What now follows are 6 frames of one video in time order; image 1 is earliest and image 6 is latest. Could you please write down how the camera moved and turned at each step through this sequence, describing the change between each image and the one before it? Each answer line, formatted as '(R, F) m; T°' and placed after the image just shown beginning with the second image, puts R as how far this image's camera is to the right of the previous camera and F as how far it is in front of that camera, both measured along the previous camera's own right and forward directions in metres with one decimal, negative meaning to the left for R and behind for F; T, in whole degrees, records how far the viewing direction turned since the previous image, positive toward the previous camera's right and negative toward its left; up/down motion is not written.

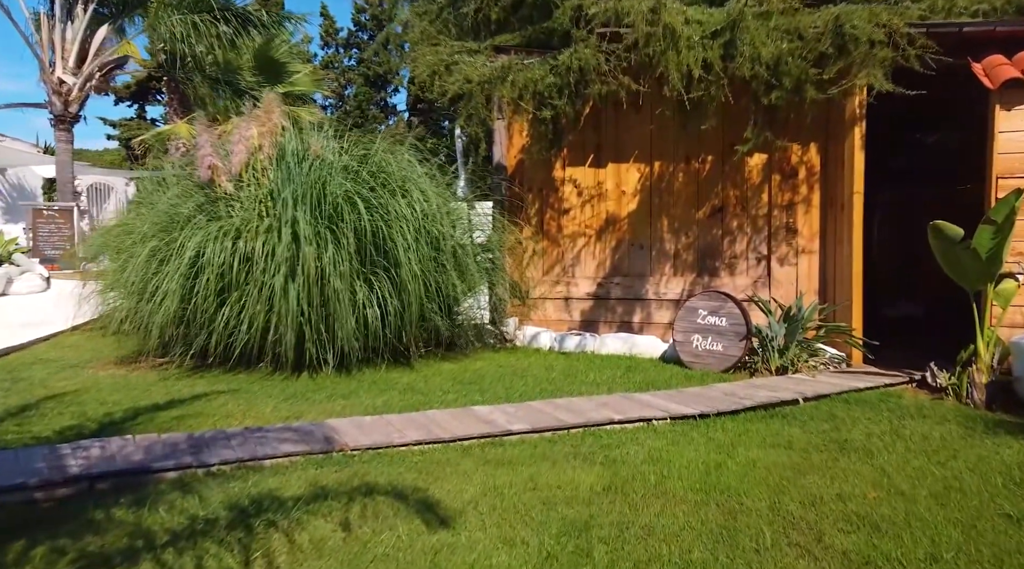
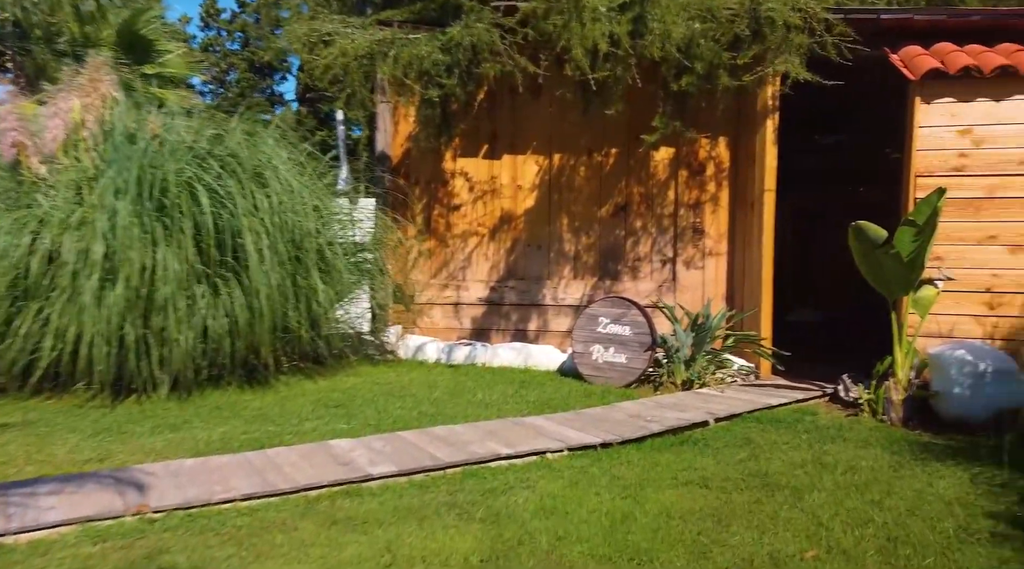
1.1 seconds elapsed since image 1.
(+0.2, +0.8) m; +7°
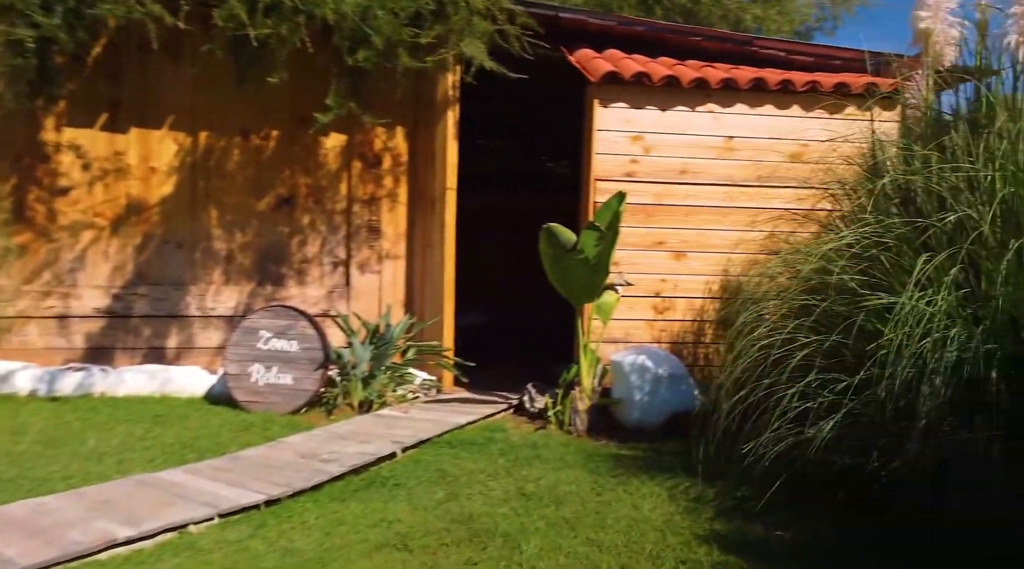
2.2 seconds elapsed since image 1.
(+0.1, +1.0) m; +23°
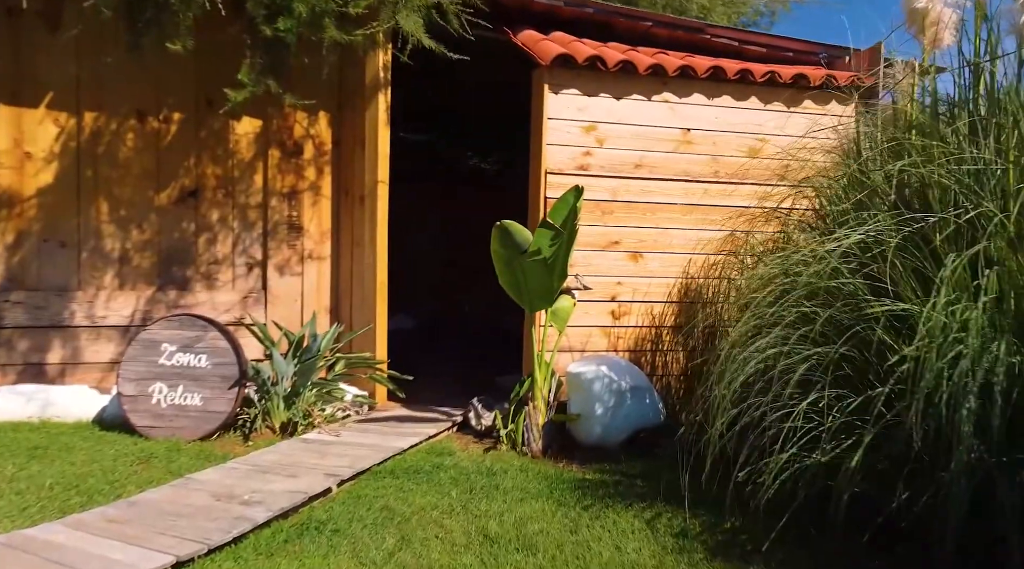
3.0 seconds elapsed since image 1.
(-0.2, +0.6) m; +6°
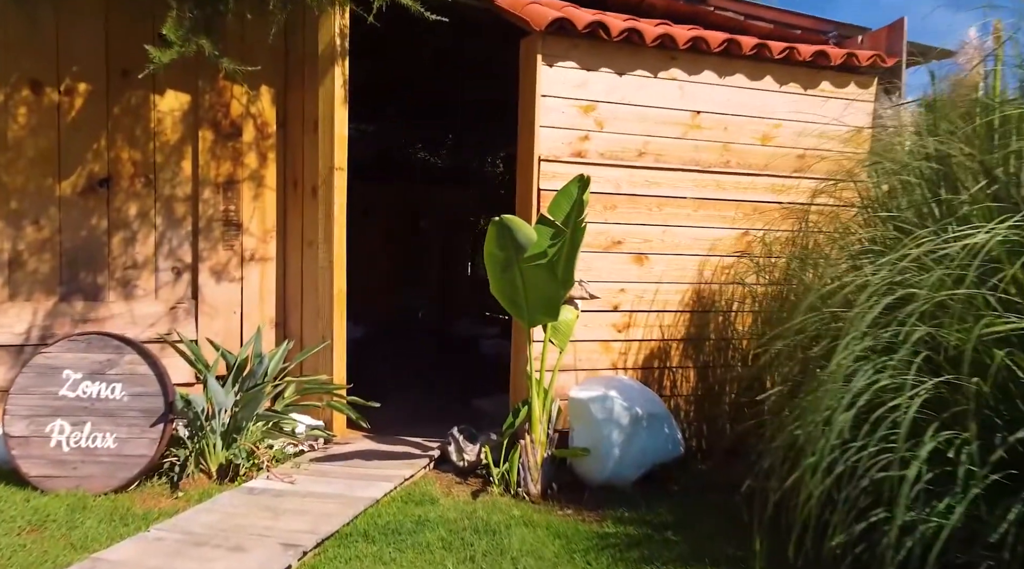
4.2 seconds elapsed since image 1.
(-0.3, +0.9) m; +5°
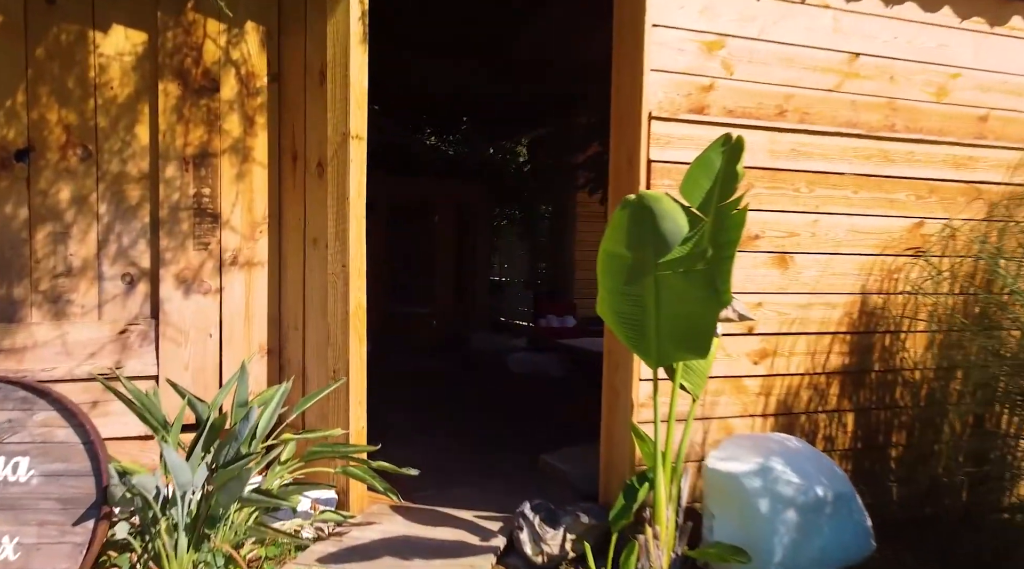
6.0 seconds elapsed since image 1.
(-0.4, +1.4) m; 0°
